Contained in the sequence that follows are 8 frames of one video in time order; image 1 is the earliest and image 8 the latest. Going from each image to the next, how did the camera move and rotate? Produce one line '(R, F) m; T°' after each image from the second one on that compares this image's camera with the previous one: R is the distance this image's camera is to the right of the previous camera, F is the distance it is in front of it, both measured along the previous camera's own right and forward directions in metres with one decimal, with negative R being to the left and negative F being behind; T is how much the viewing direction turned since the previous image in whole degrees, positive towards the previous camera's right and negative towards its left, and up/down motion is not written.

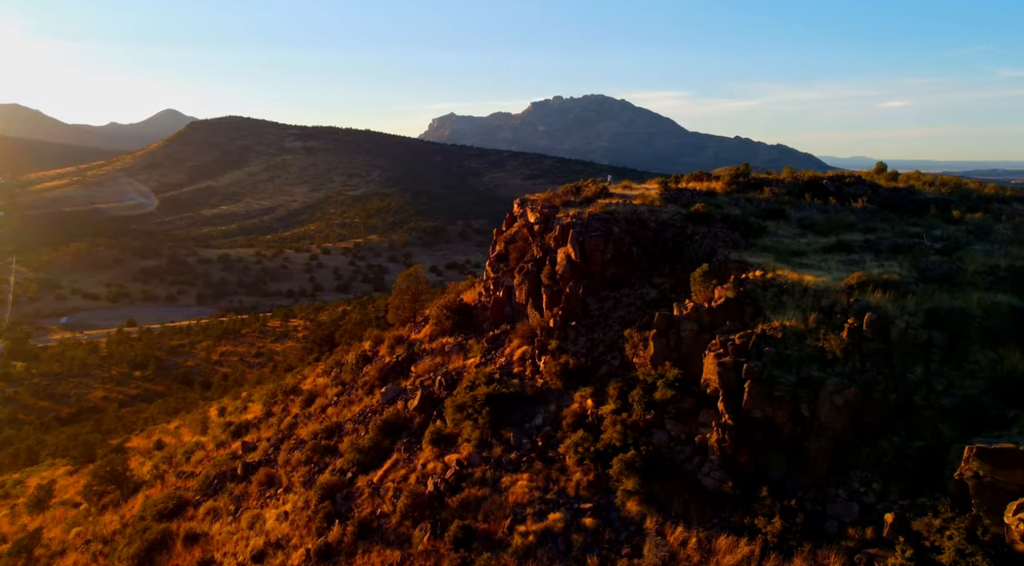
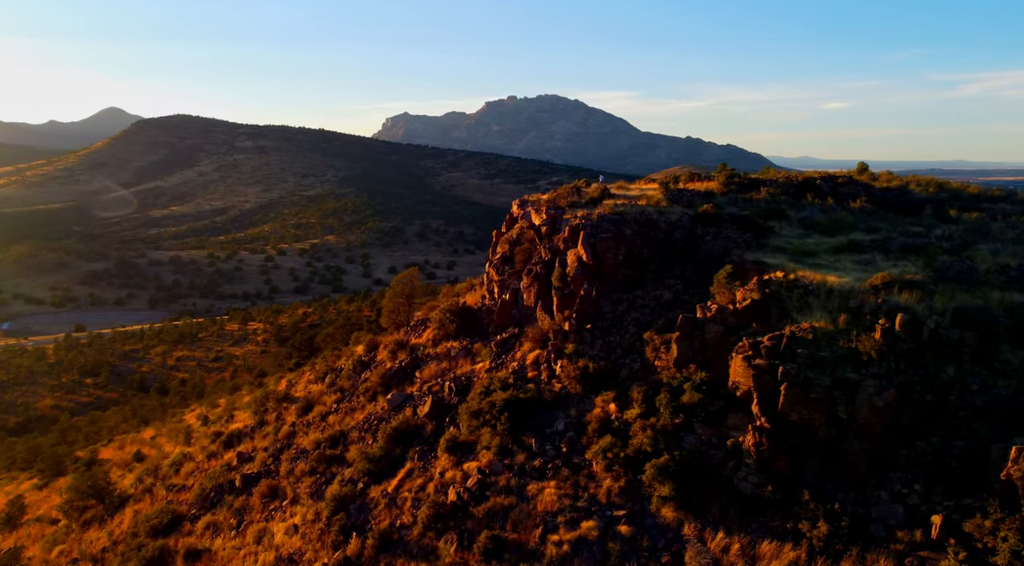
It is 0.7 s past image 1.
(-1.2, +0.3) m; +3°
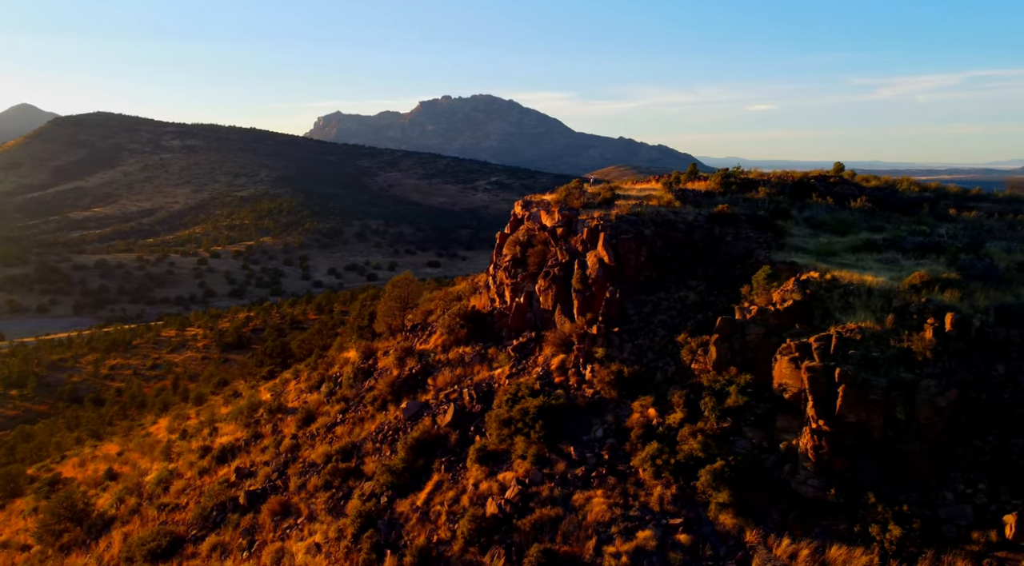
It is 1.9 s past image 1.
(-1.7, +0.5) m; +4°
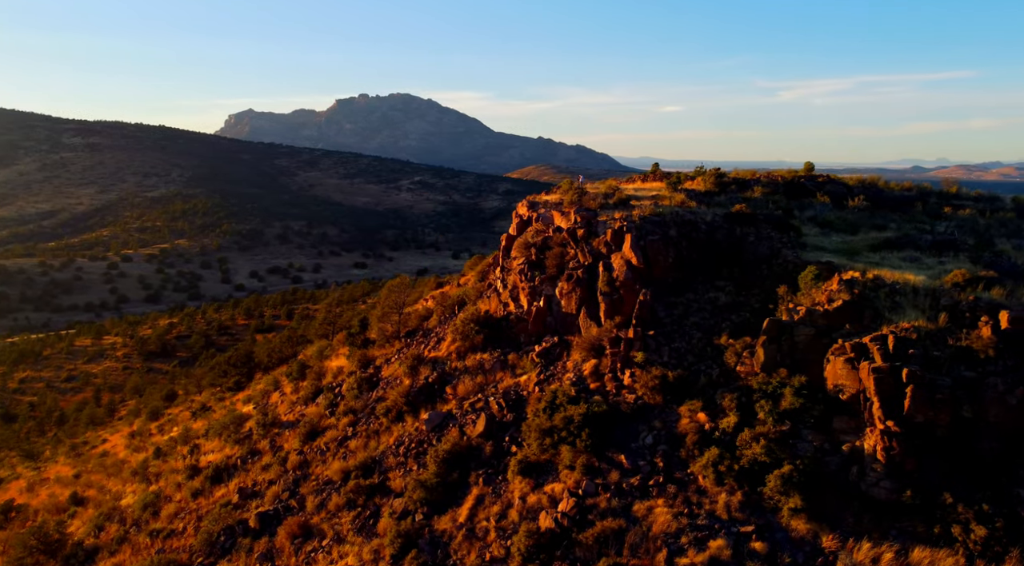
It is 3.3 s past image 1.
(-2.1, +0.7) m; +5°
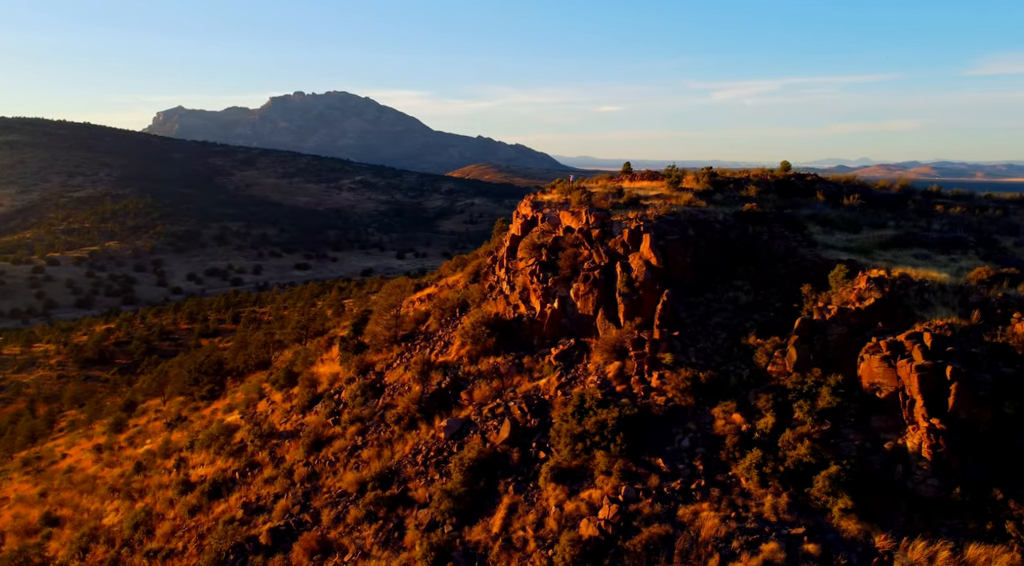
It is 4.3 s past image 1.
(-1.5, +0.4) m; +4°
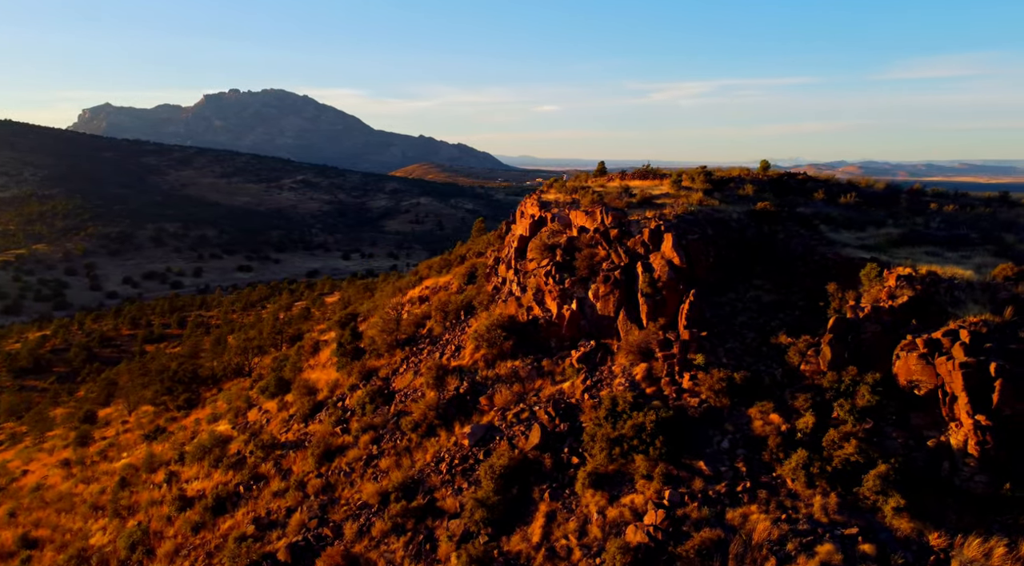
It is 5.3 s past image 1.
(-1.6, +0.4) m; +4°
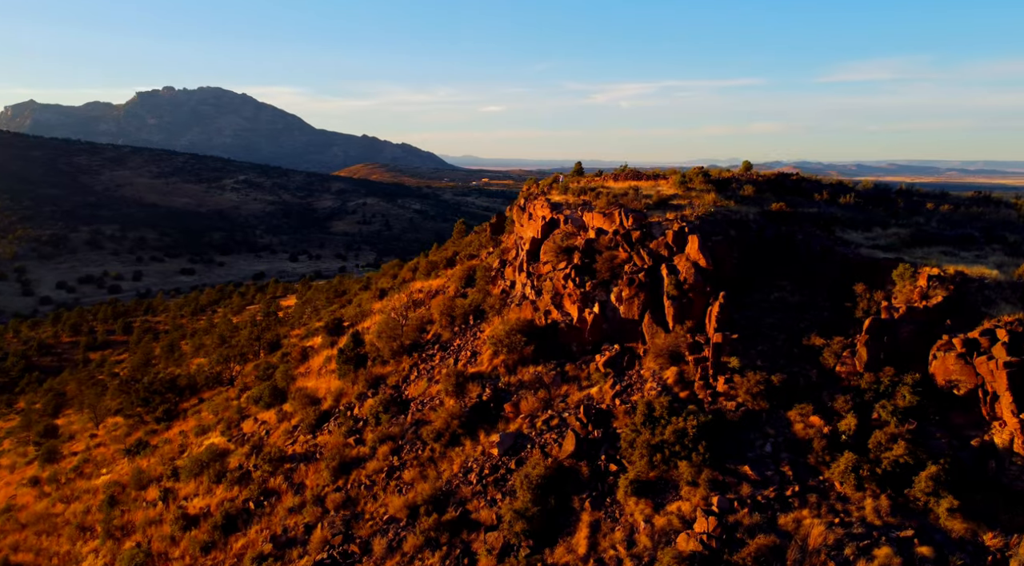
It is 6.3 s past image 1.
(-1.5, +0.4) m; +4°
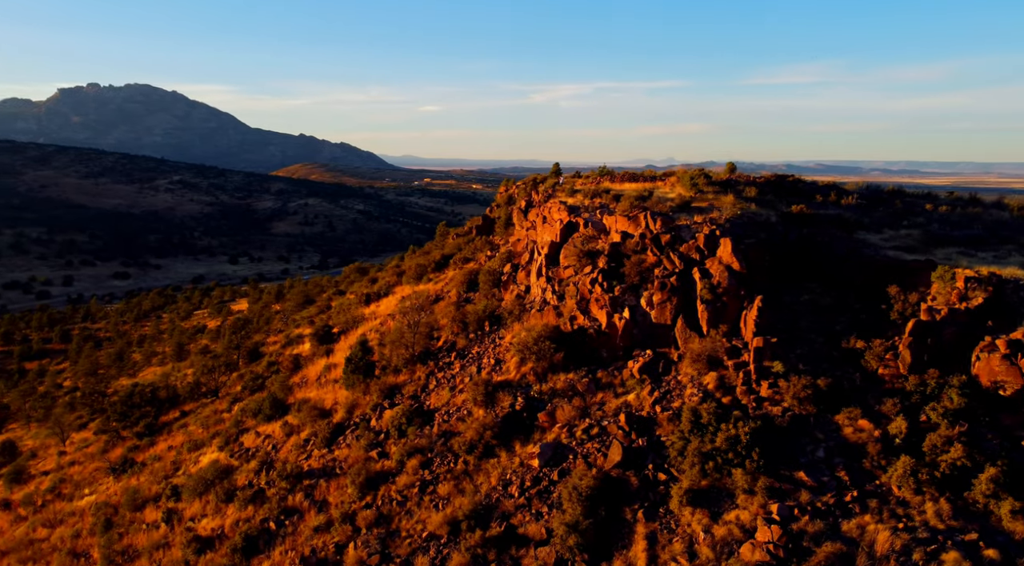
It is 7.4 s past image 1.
(-1.8, +0.5) m; +4°
